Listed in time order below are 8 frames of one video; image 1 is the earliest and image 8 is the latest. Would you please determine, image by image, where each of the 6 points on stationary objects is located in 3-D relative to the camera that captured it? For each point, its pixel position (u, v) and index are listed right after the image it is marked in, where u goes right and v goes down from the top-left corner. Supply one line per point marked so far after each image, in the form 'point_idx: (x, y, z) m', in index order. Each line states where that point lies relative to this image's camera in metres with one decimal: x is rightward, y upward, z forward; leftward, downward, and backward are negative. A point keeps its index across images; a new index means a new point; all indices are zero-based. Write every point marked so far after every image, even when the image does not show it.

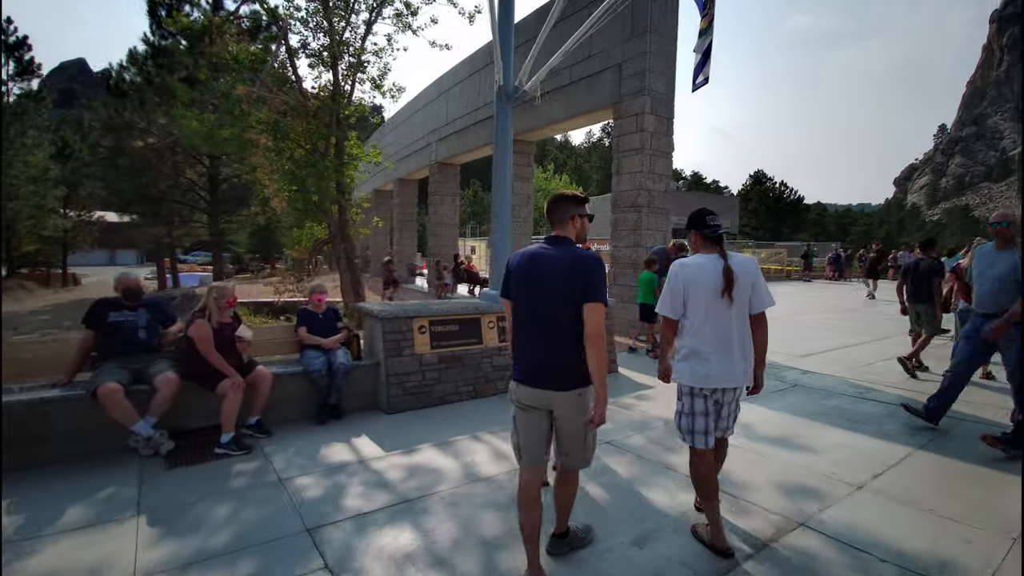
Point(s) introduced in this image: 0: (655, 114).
0: (+2.5, +3.1, +10.2) m
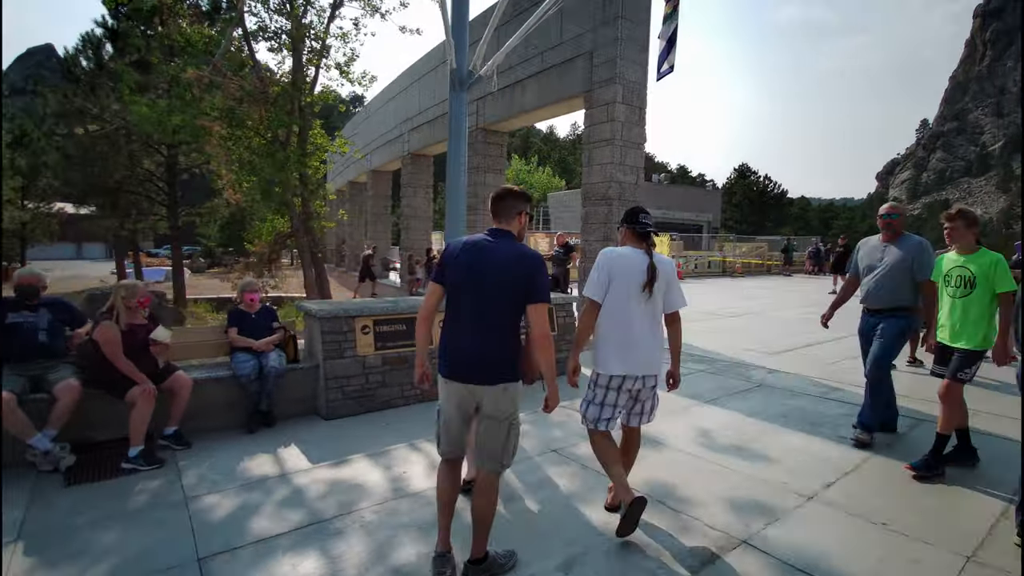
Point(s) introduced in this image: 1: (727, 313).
0: (+1.9, +3.2, +9.9) m
1: (+4.6, -0.6, +12.7) m
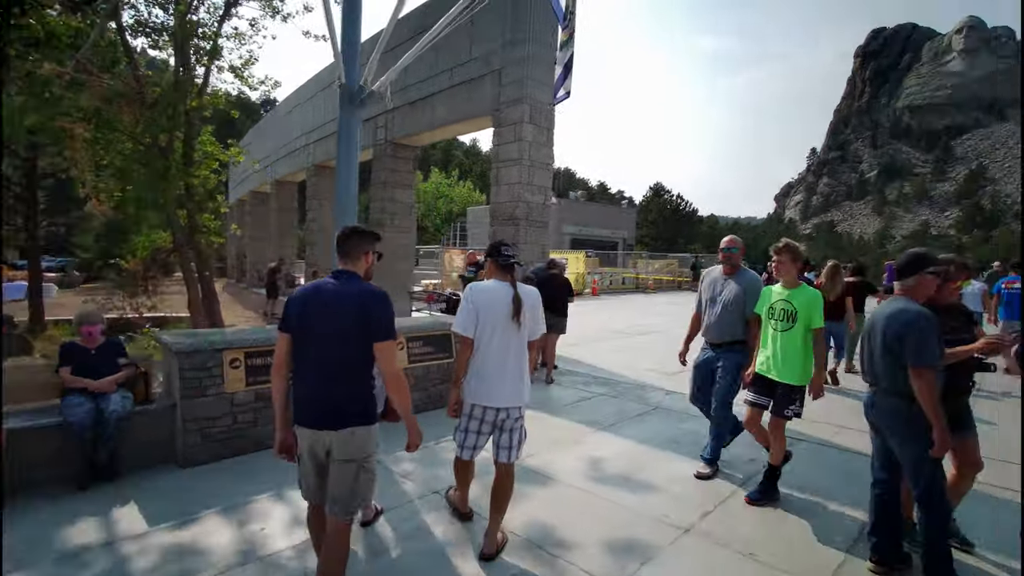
0: (+0.4, +2.8, +9.9) m
1: (+2.7, -1.0, +12.9) m
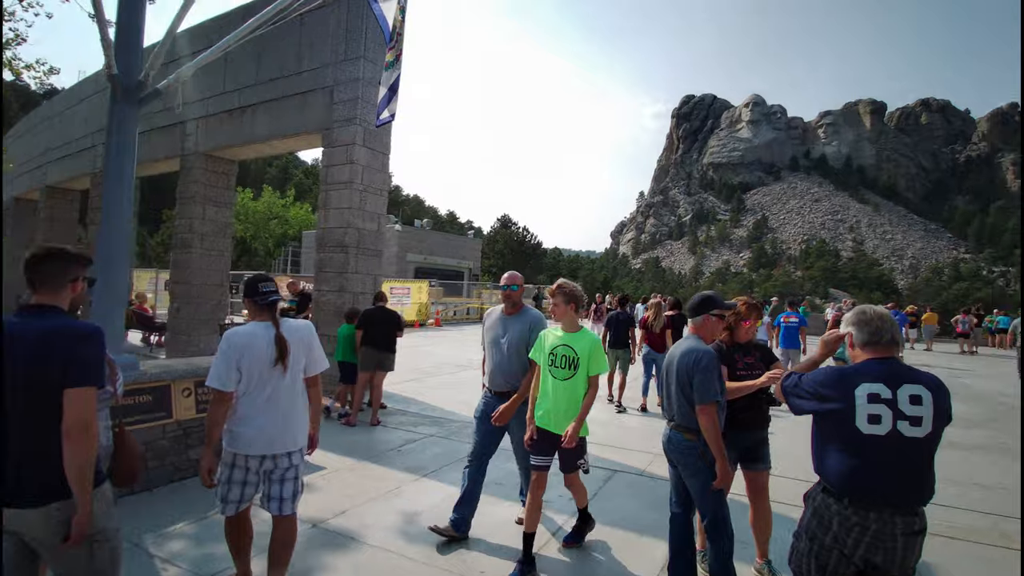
0: (-2.3, +2.3, +9.4) m
1: (-0.9, -1.7, +12.7) m
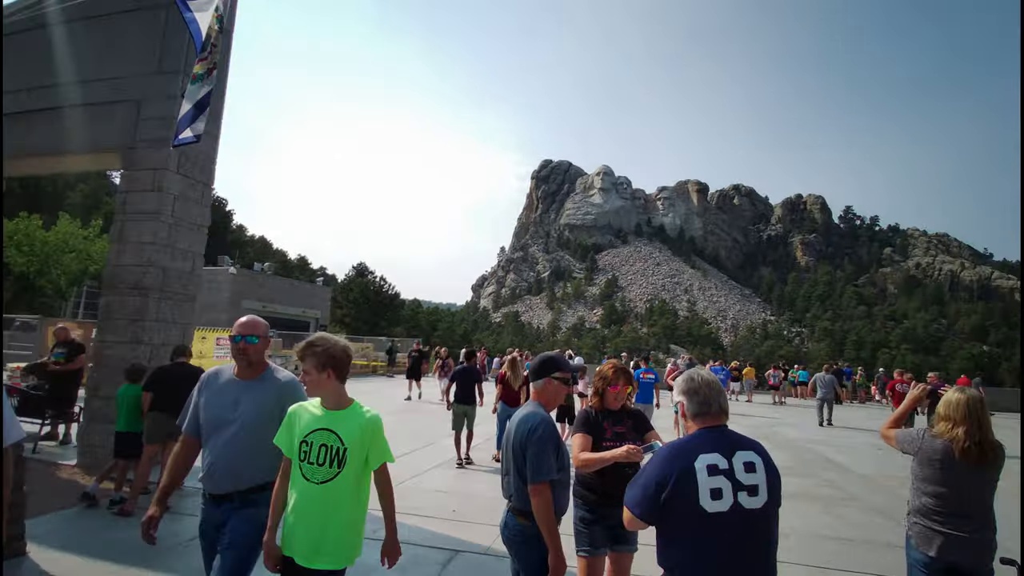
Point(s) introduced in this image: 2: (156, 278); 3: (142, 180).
0: (-4.6, +1.6, +8.1) m
1: (-4.0, -2.7, +11.3) m
2: (-4.8, +0.1, +7.9) m
3: (-5.0, +1.4, +7.8) m
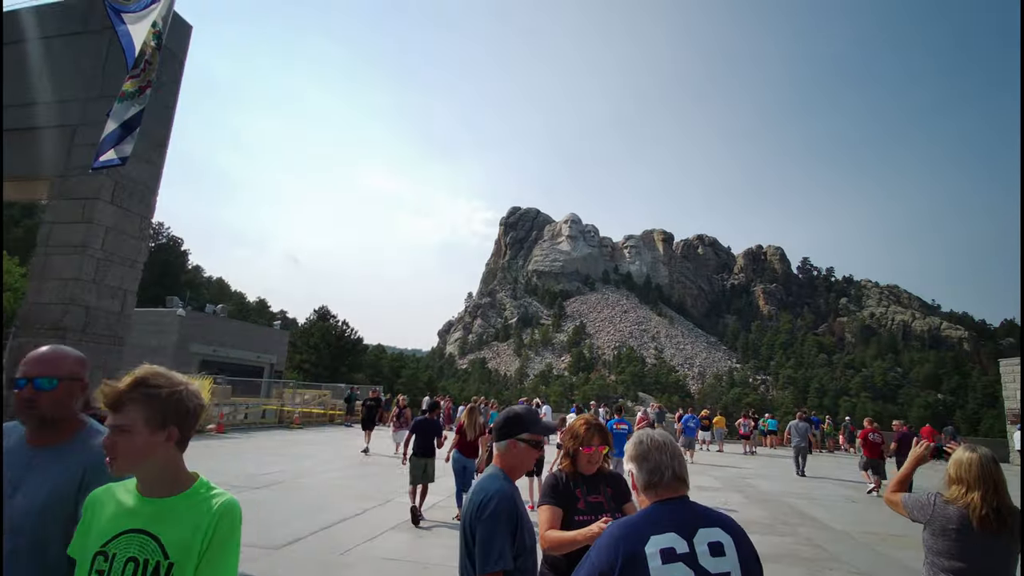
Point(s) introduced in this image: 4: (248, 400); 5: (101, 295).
0: (-5.1, +1.1, +7.5) m
1: (-4.7, -3.5, +10.3) m
2: (-5.3, -0.4, +7.1) m
3: (-5.4, +1.0, +7.1) m
4: (-8.8, -3.8, +19.5) m
5: (-5.2, -0.1, +7.3) m
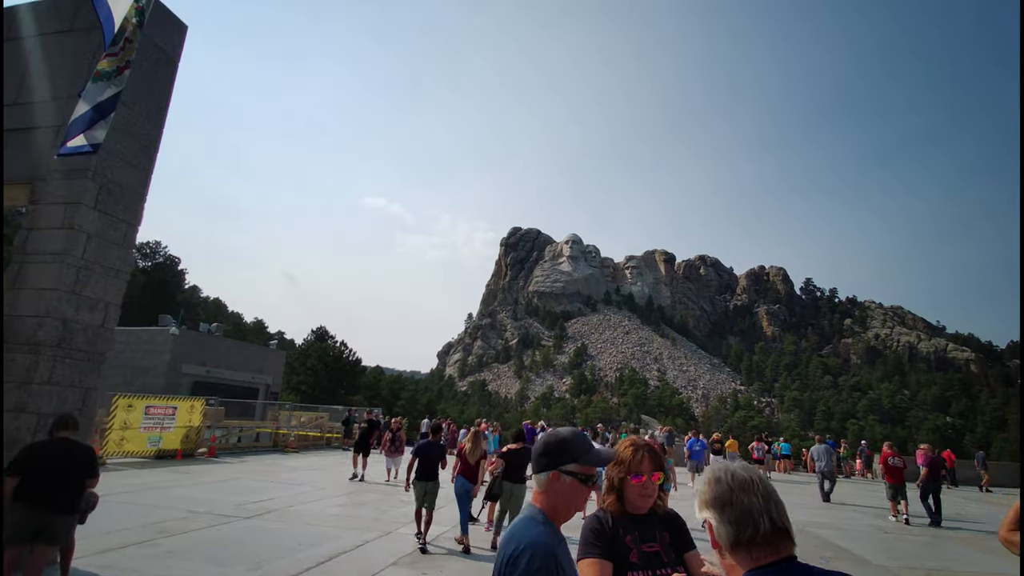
0: (-4.9, +0.9, +6.9) m
1: (-4.5, -3.7, +9.6) m
2: (-5.1, -0.5, +6.5) m
3: (-5.2, +0.8, +6.5) m
4: (-8.6, -4.4, +18.8) m
5: (-5.0, -0.2, +6.7) m
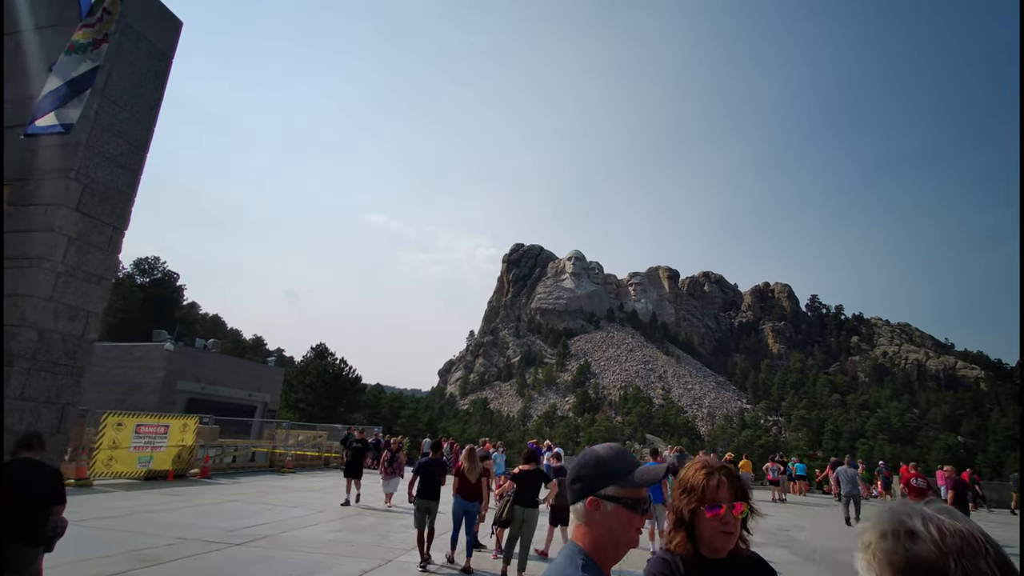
0: (-4.7, +0.9, +6.4) m
1: (-4.3, -3.8, +8.9) m
2: (-5.0, -0.5, +5.9) m
3: (-5.1, +0.8, +6.0) m
4: (-8.5, -4.8, +18.1) m
5: (-4.9, -0.3, +6.2) m
